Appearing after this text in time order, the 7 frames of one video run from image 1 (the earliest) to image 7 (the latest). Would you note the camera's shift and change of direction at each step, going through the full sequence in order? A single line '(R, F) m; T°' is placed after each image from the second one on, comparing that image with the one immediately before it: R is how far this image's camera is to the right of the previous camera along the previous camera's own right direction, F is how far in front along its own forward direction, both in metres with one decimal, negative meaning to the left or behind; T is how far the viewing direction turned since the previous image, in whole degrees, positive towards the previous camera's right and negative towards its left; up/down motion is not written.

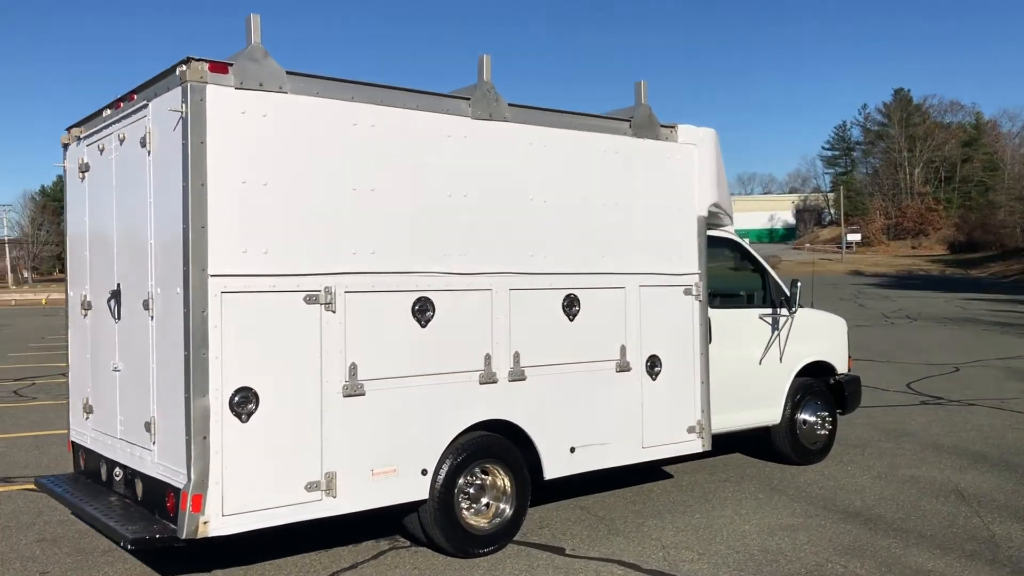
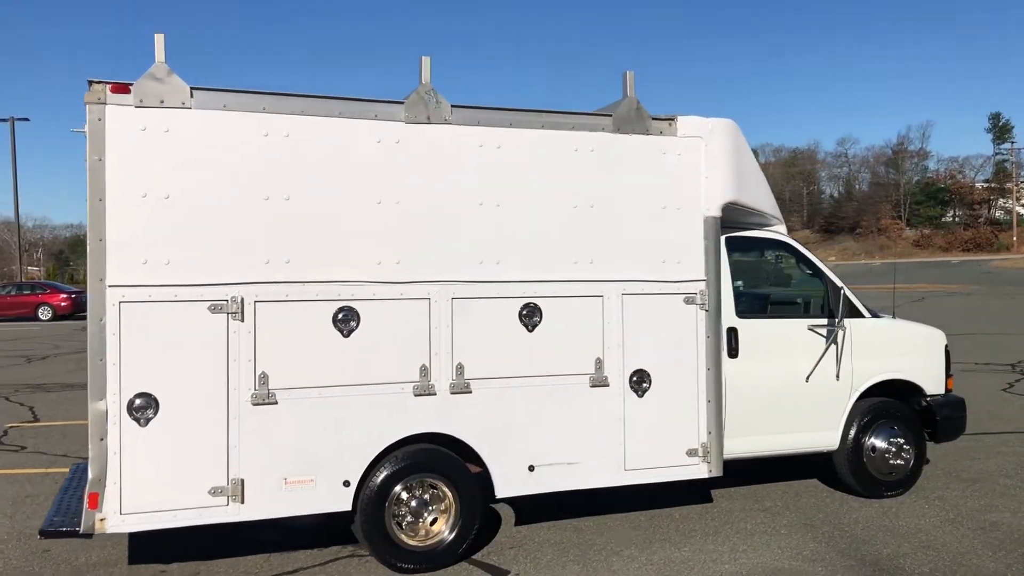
(+1.5, +0.5) m; -17°
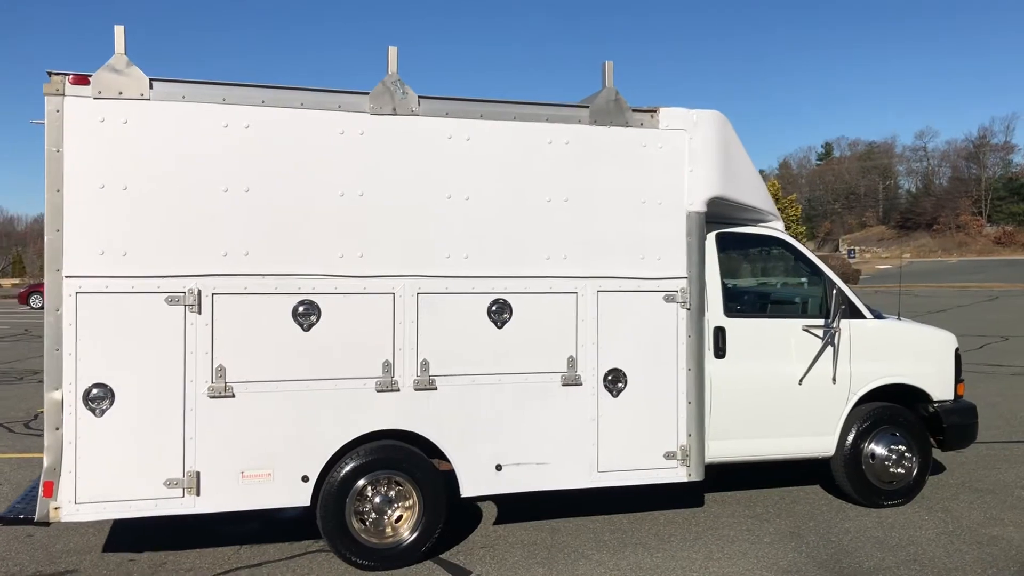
(+0.5, +0.1) m; -4°
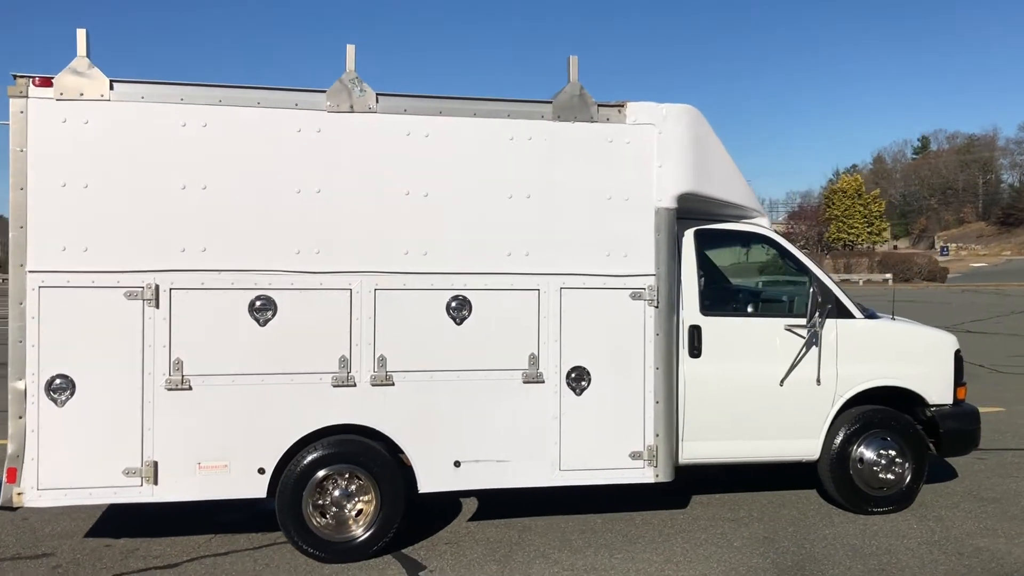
(+0.6, 0.0) m; -5°
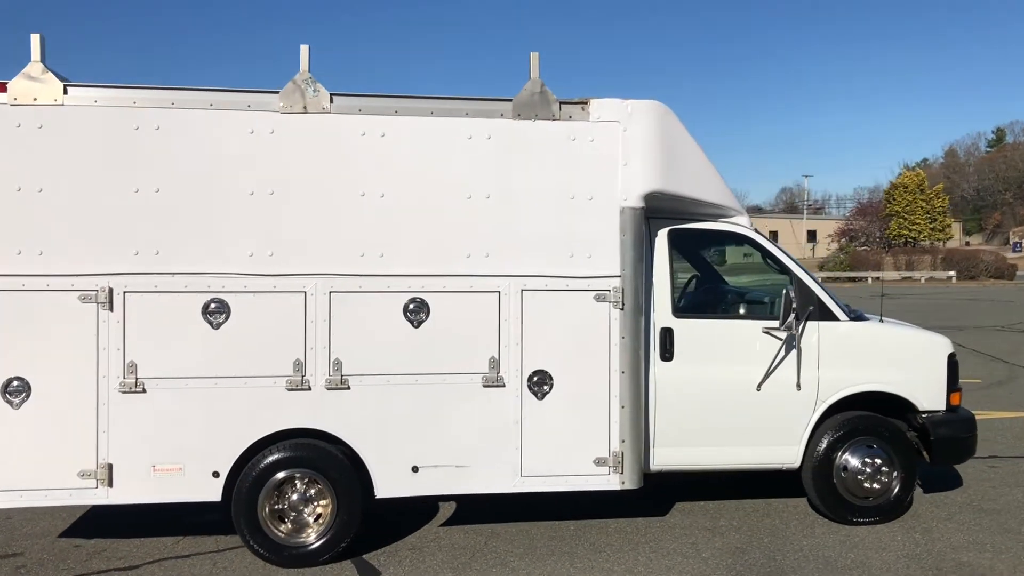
(+0.5, +0.1) m; -4°
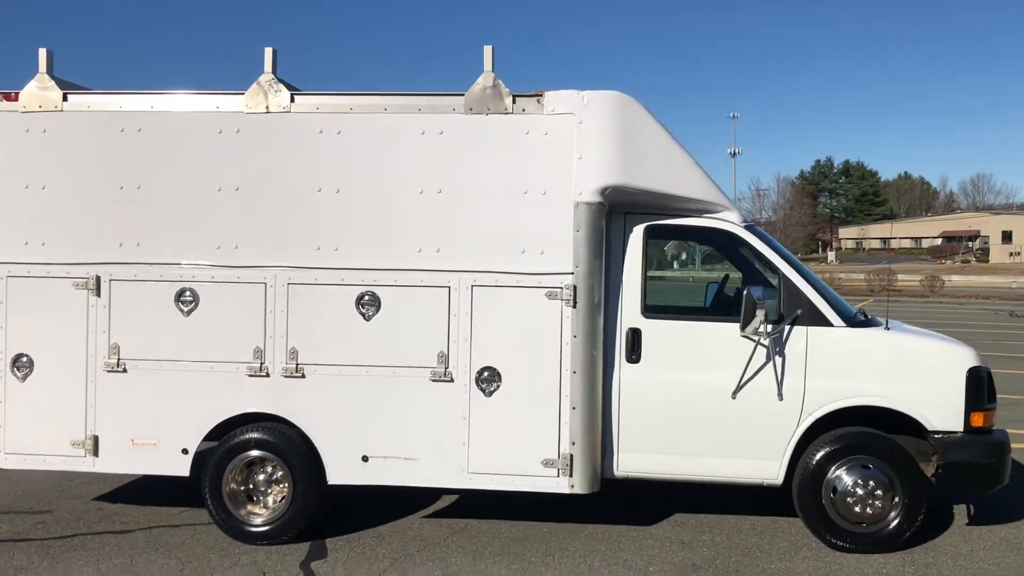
(+1.3, +0.2) m; -14°
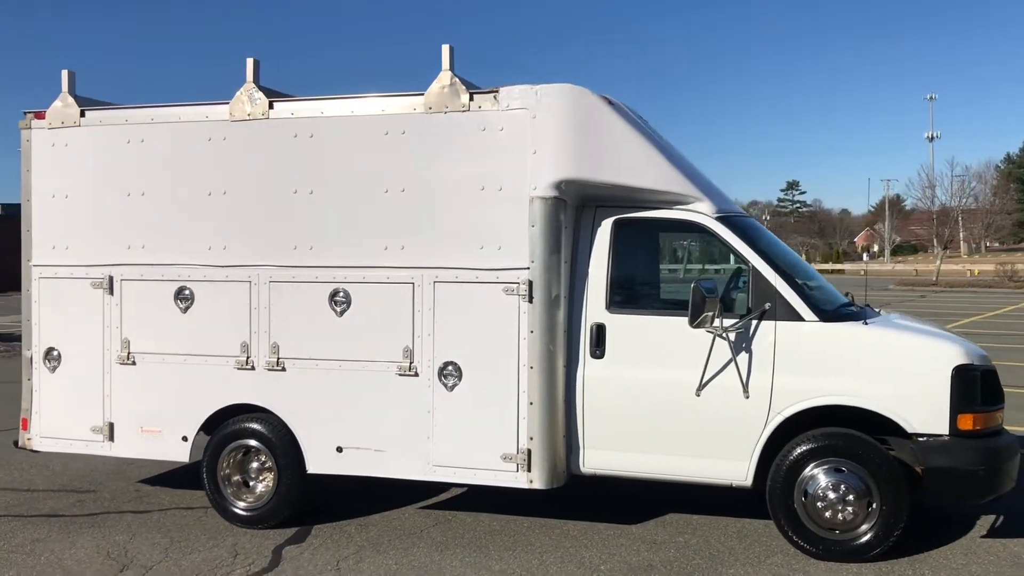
(+1.0, +0.1) m; -11°
